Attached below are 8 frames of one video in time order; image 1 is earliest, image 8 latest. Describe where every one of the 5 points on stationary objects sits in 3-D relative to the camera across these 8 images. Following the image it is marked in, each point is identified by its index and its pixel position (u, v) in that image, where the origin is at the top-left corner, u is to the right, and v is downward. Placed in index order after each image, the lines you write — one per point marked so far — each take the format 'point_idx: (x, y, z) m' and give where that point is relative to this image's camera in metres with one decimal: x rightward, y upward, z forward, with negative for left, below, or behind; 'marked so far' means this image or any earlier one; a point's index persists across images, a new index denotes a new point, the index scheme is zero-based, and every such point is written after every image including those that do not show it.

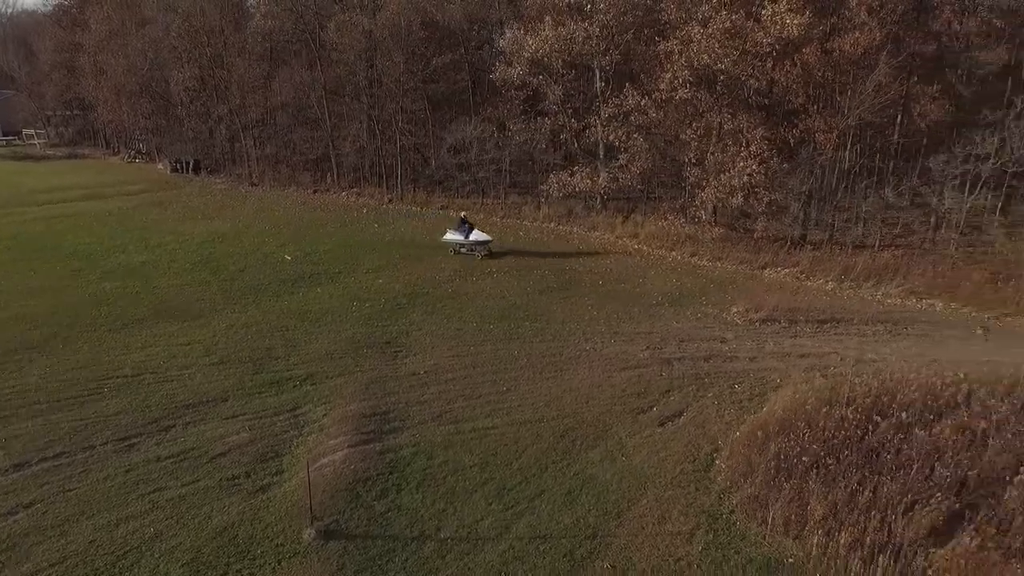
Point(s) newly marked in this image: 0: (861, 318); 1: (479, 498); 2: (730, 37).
0: (+6.8, -0.6, +15.9) m
1: (-0.4, -2.3, +9.1) m
2: (+4.9, +5.6, +18.3) m
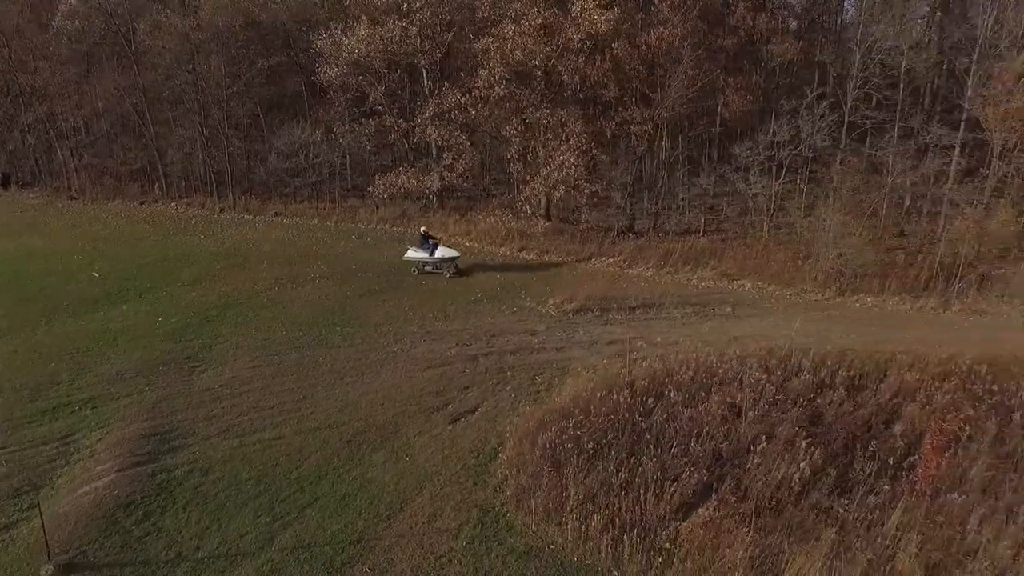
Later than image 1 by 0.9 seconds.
0: (+3.2, -0.3, +16.5) m
1: (-2.9, -2.4, +8.9) m
2: (+0.7, +5.8, +18.5) m
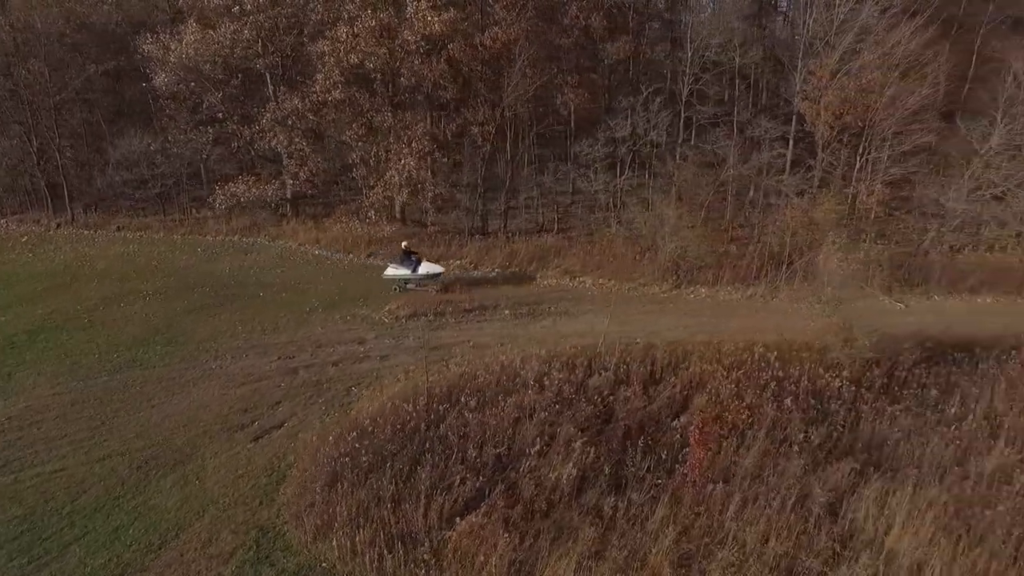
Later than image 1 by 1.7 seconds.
0: (0.0, -0.3, +16.5) m
1: (-5.1, -2.7, +8.3) m
2: (-3.0, +5.6, +18.3) m
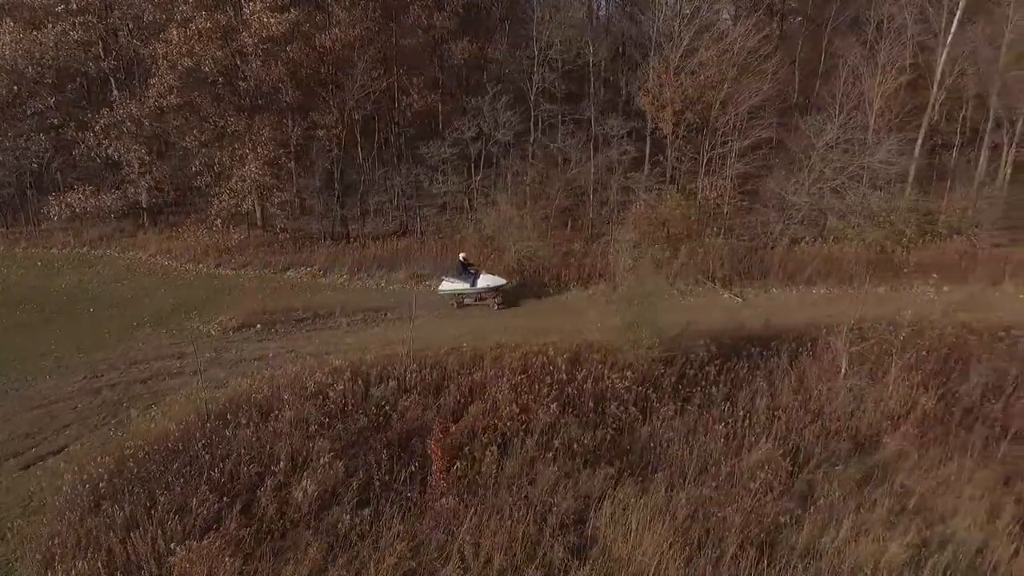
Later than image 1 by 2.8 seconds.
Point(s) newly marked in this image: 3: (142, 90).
0: (-3.2, -0.4, +16.2) m
1: (-7.6, -3.0, +7.6) m
2: (-6.5, +5.4, +17.7) m
3: (-8.9, +4.8, +19.7) m
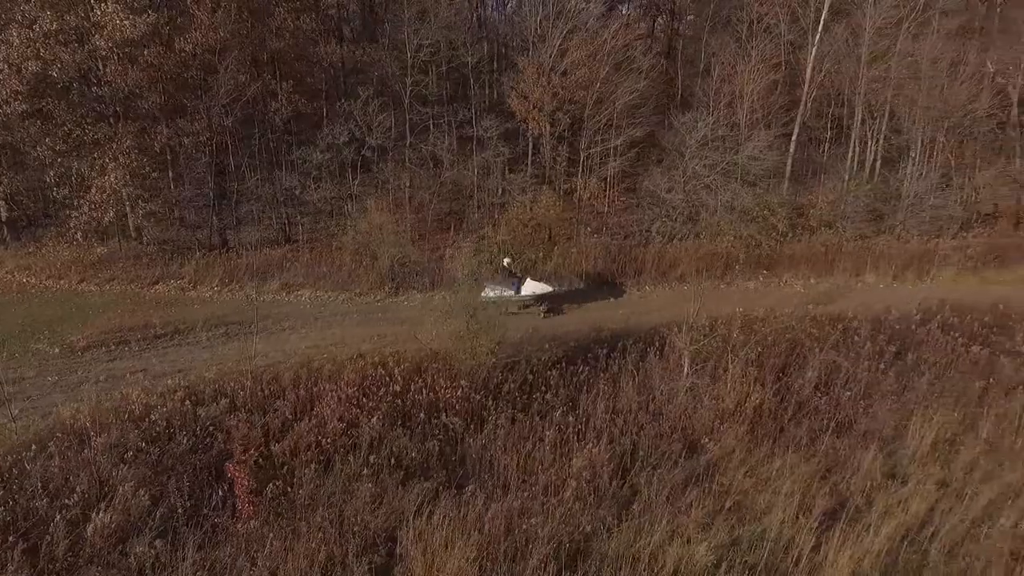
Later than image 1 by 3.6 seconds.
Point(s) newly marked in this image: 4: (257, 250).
0: (-5.7, -0.7, +15.6) m
1: (-9.4, -3.4, +6.7) m
2: (-9.4, +5.1, +16.8) m
3: (-11.8, +4.3, +18.6) m
4: (-5.9, +0.9, +18.8) m
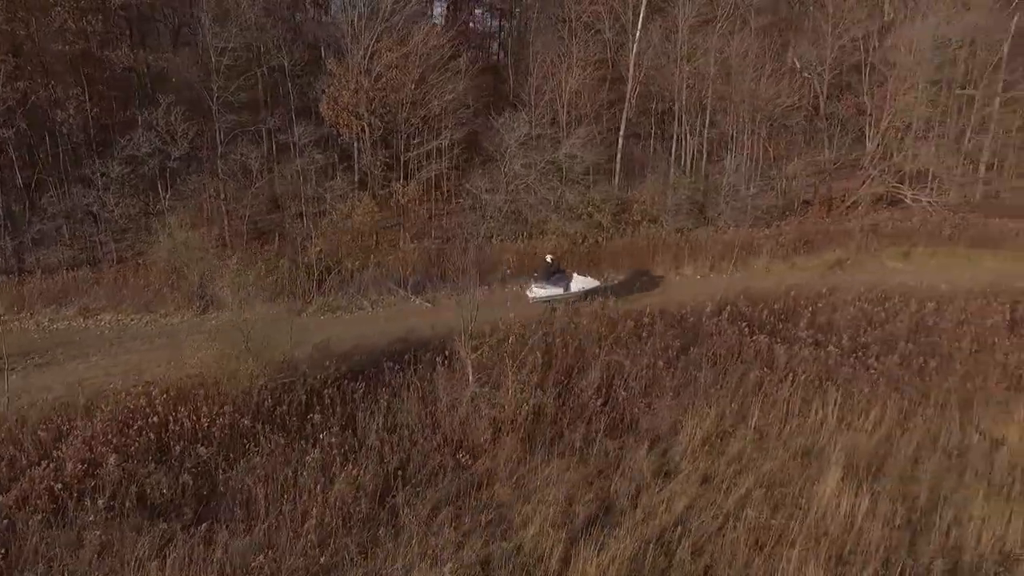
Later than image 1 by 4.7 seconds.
0: (-9.1, -1.2, +14.2) m
1: (-11.4, -4.1, +4.9) m
2: (-13.2, +4.3, +15.0) m
3: (-15.8, +3.4, +16.4) m
4: (-9.8, +0.3, +17.4) m
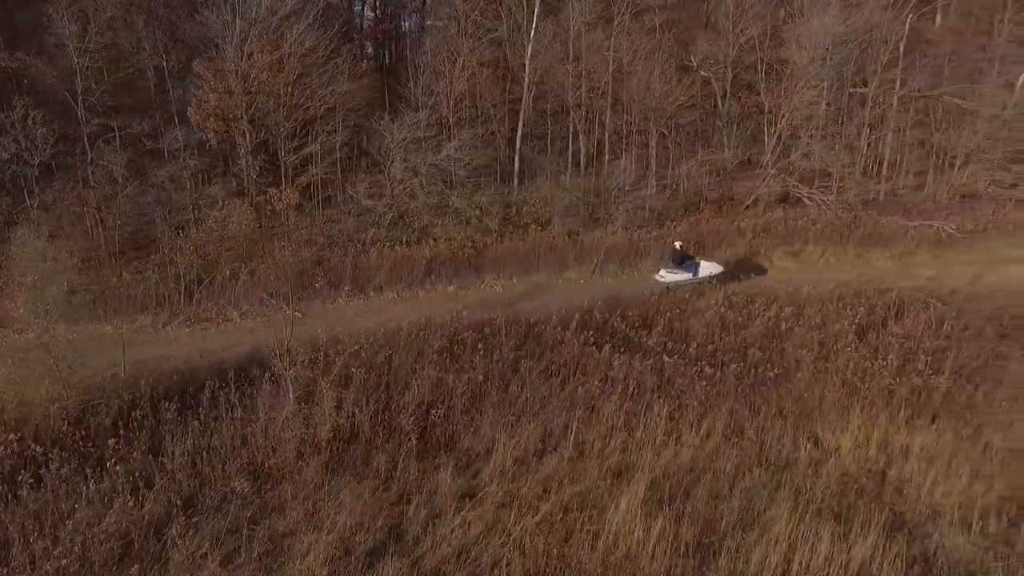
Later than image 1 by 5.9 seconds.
0: (-11.5, -1.5, +13.3) m
1: (-13.4, -4.4, +3.9) m
2: (-15.7, +4.0, +13.9) m
3: (-18.4, +3.0, +15.2) m
4: (-12.3, 0.0, +16.4) m
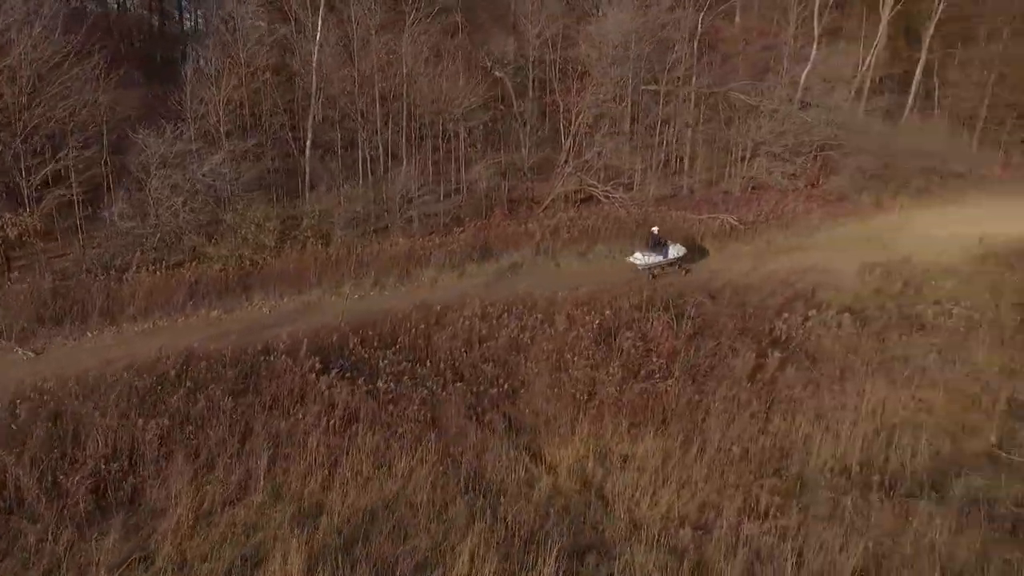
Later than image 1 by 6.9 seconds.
0: (-15.2, -2.5, +10.7) m
1: (-15.5, -5.5, +1.2) m
2: (-19.7, +2.7, +10.7) m
3: (-22.5, +1.6, +11.6) m
4: (-16.6, -1.1, +13.7) m
